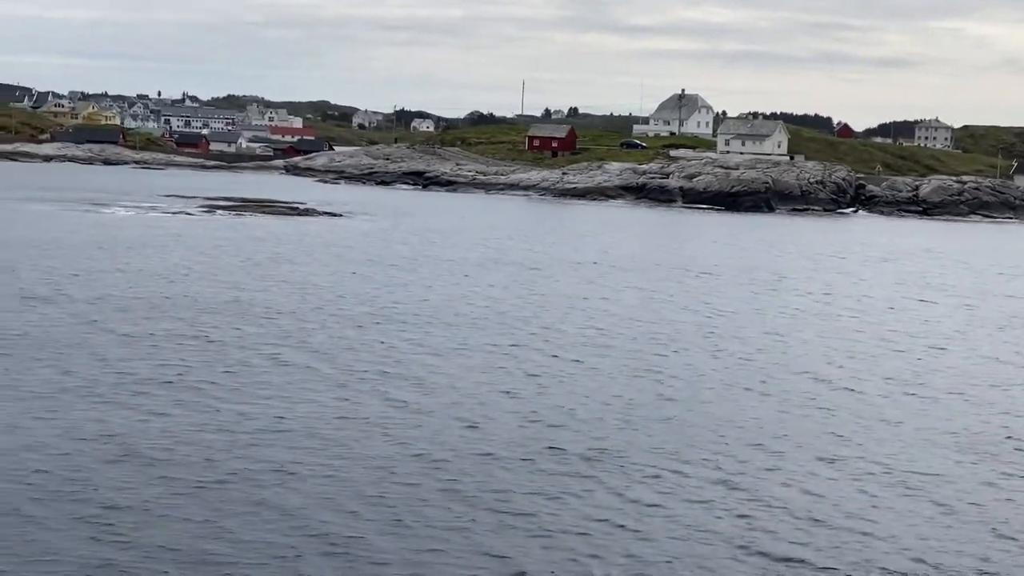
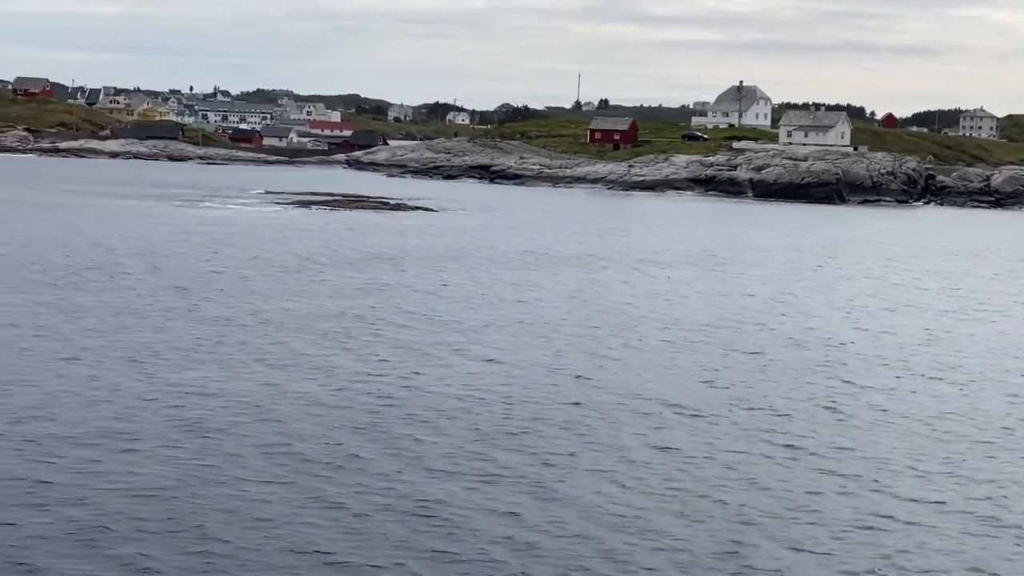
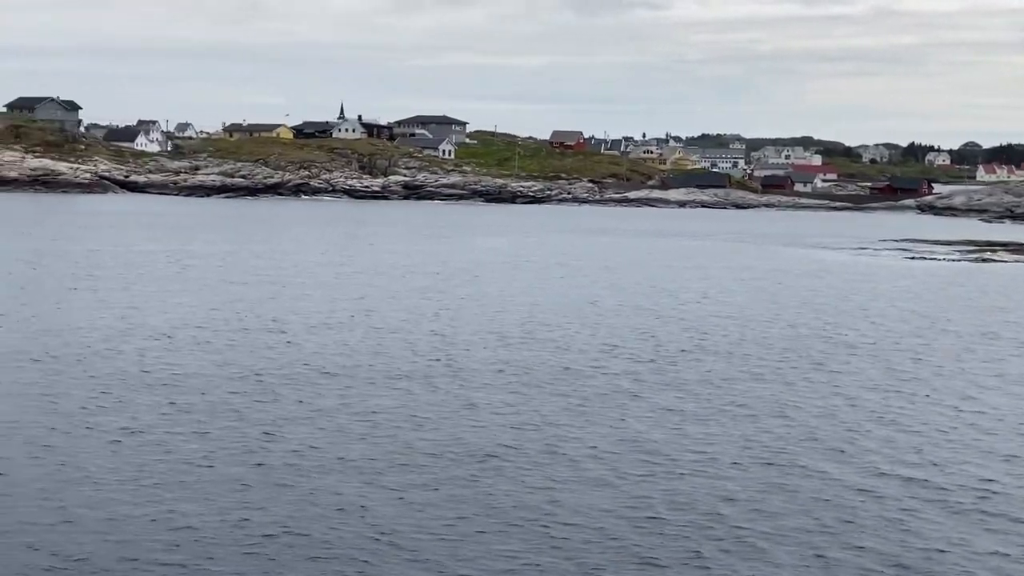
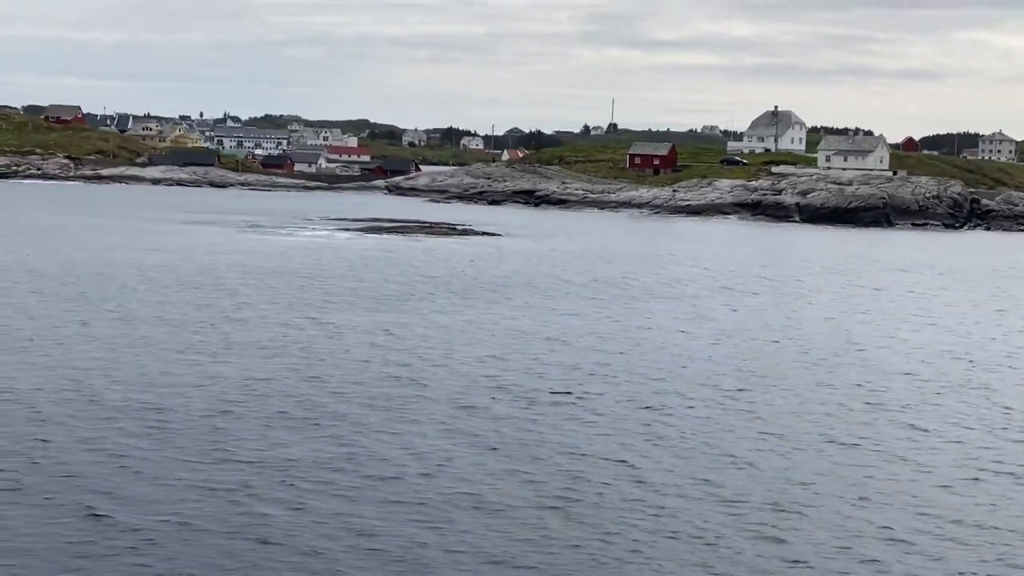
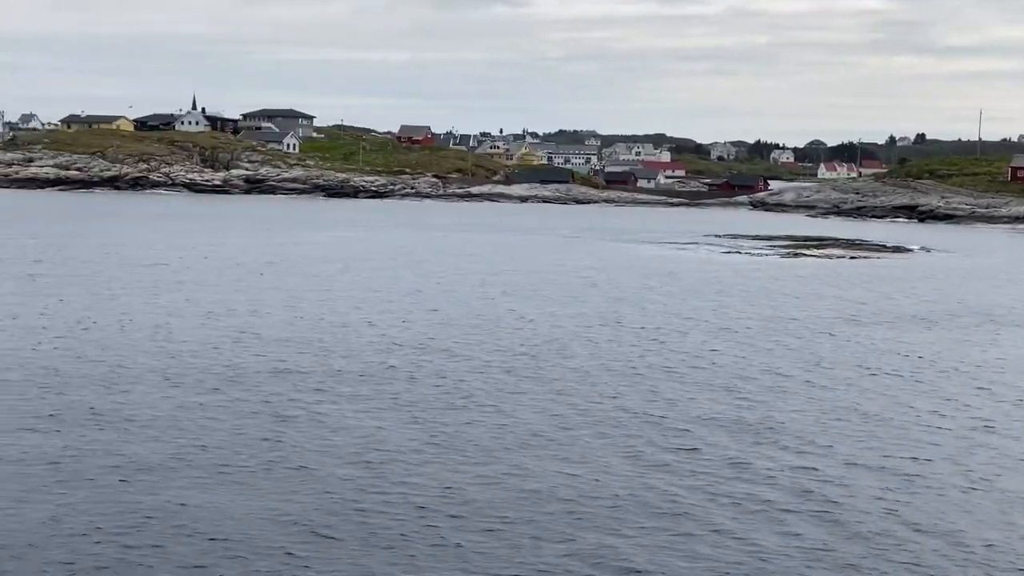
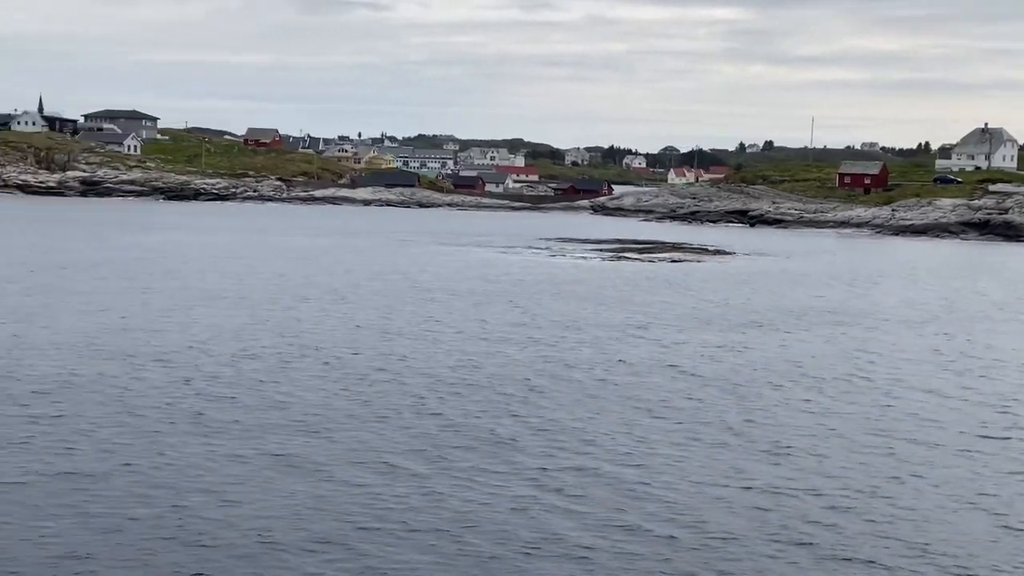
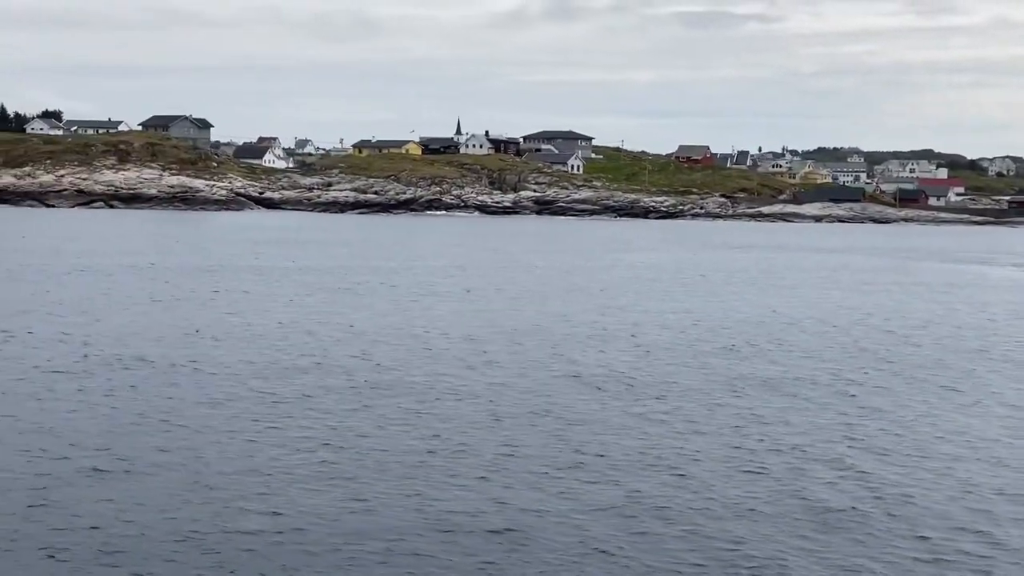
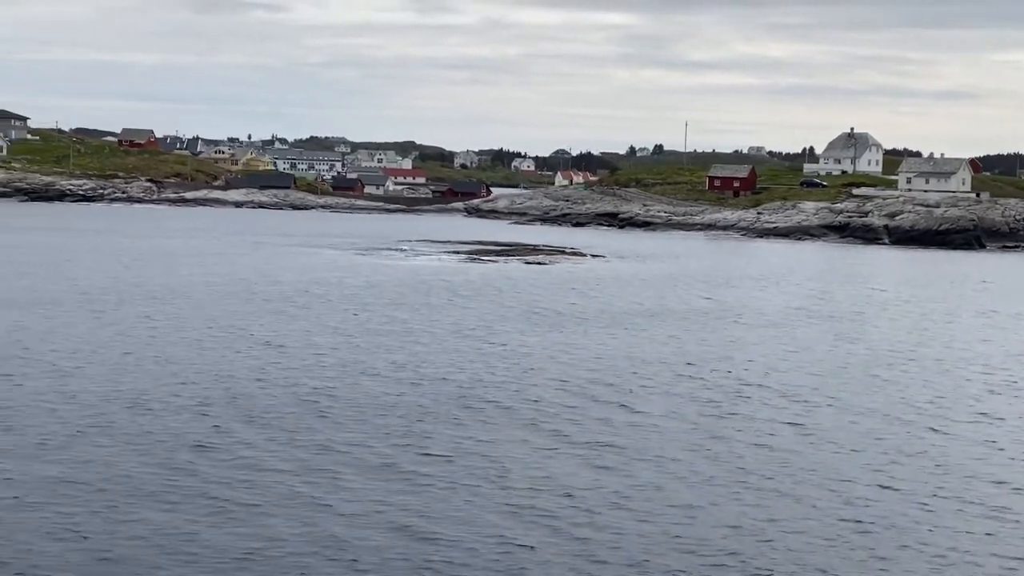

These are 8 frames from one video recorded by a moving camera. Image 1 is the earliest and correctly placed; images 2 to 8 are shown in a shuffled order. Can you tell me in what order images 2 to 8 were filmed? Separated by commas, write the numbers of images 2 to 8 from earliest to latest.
2, 4, 8, 6, 5, 3, 7
